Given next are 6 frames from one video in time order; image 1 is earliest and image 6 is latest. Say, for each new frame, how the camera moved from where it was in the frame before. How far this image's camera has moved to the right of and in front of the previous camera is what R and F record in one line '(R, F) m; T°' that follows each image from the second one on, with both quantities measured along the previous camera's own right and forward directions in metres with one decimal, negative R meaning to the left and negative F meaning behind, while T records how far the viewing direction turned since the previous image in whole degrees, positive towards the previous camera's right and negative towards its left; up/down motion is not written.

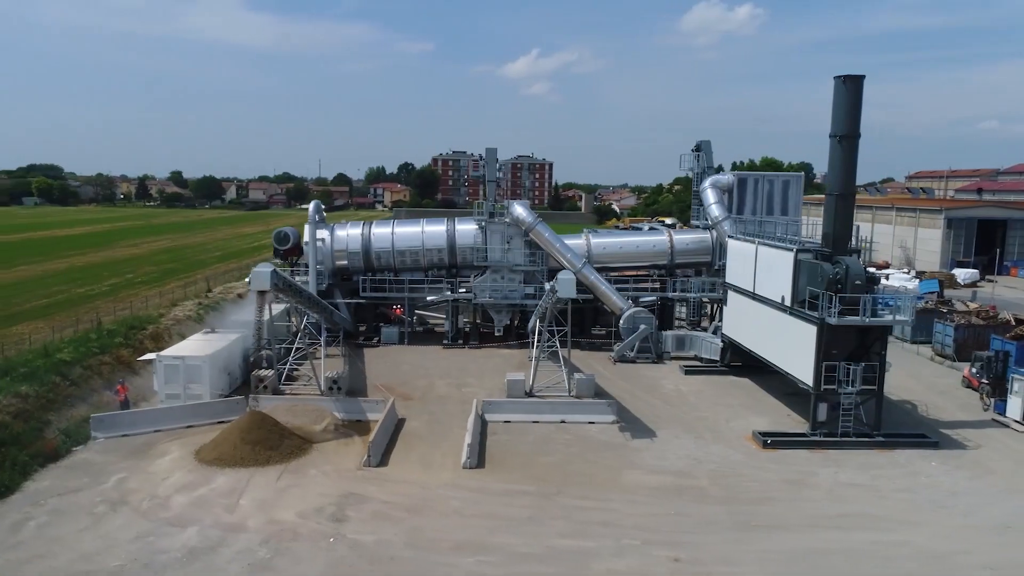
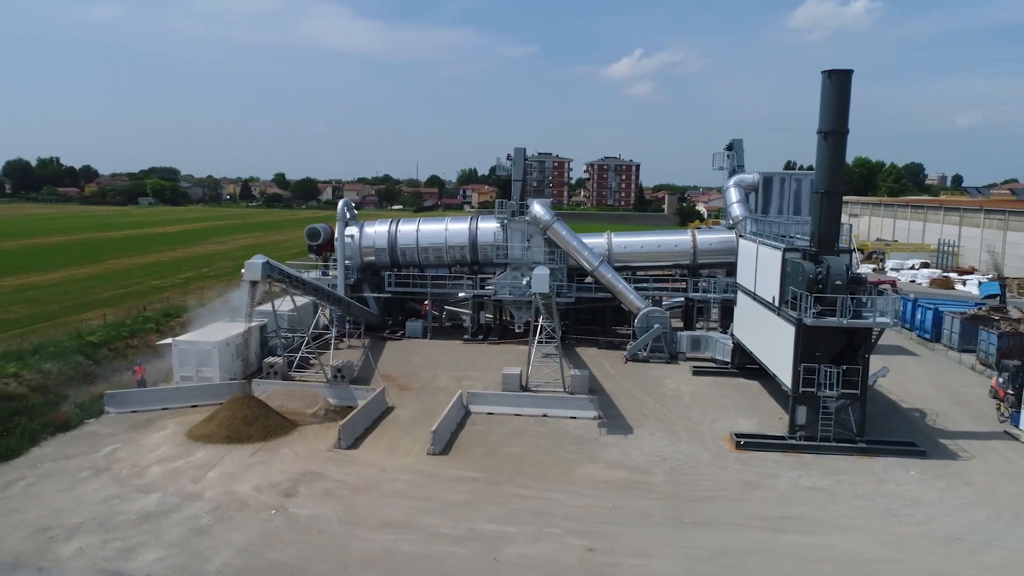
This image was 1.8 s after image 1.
(+3.1, -0.3) m; -7°
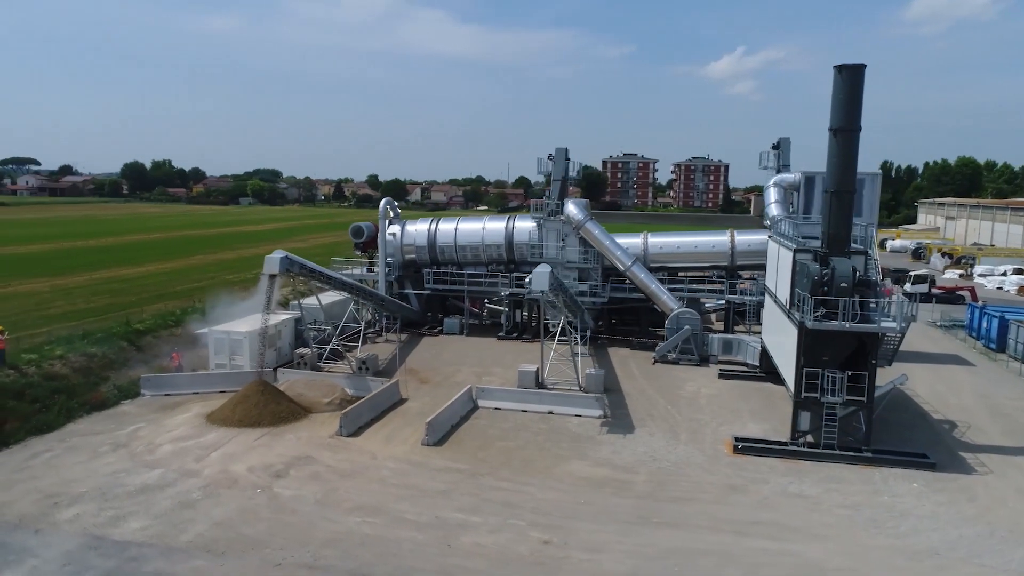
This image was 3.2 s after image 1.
(+2.3, -0.2) m; -7°
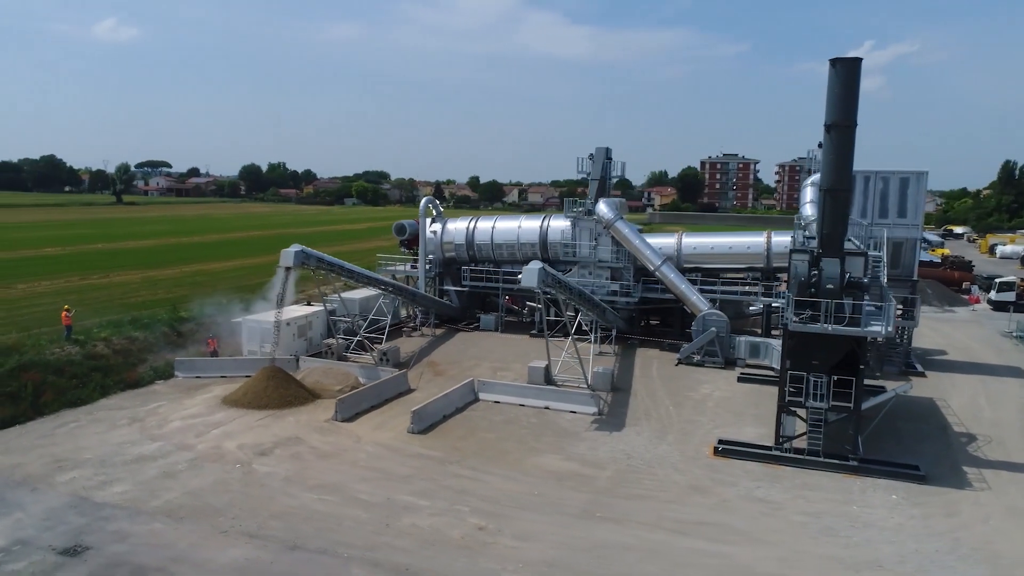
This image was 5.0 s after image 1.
(+3.0, -0.2) m; -8°
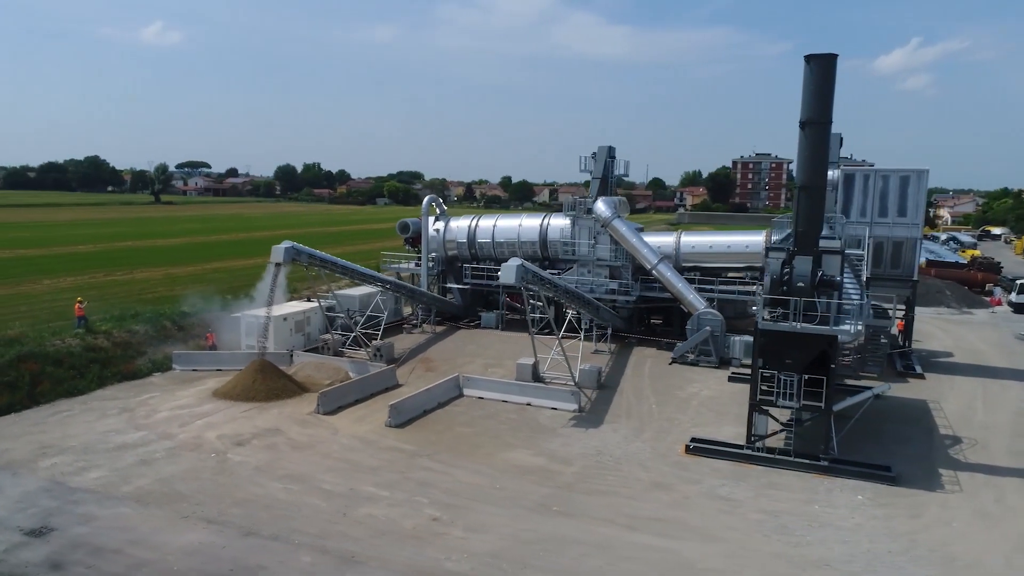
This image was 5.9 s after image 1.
(+1.5, -0.1) m; -3°
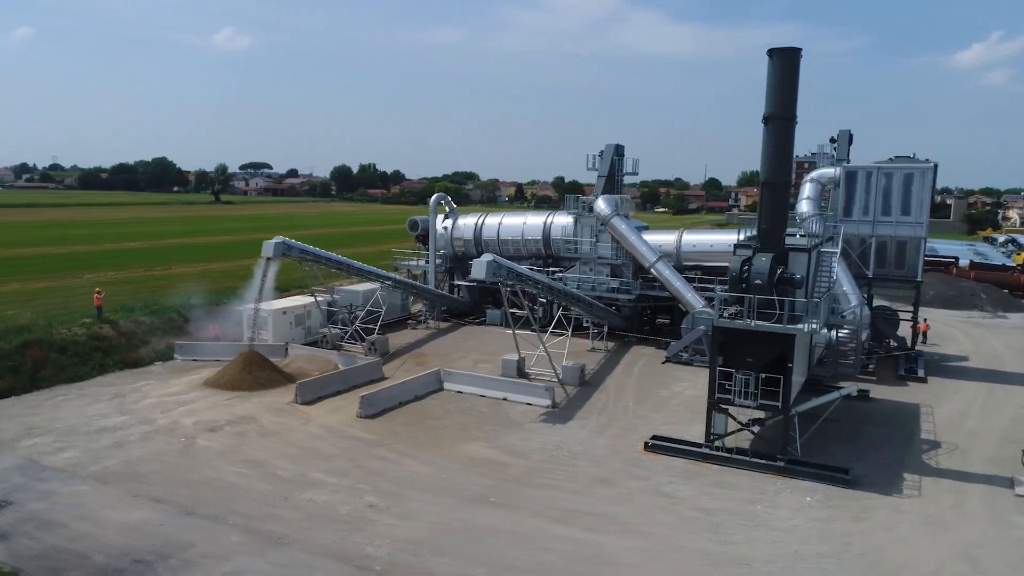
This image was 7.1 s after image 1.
(+2.3, -0.1) m; -4°
